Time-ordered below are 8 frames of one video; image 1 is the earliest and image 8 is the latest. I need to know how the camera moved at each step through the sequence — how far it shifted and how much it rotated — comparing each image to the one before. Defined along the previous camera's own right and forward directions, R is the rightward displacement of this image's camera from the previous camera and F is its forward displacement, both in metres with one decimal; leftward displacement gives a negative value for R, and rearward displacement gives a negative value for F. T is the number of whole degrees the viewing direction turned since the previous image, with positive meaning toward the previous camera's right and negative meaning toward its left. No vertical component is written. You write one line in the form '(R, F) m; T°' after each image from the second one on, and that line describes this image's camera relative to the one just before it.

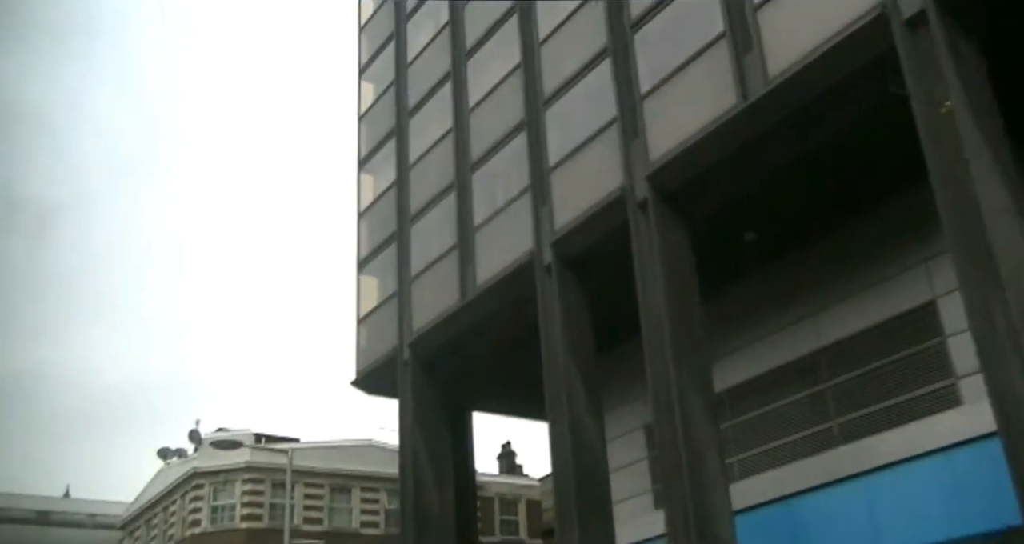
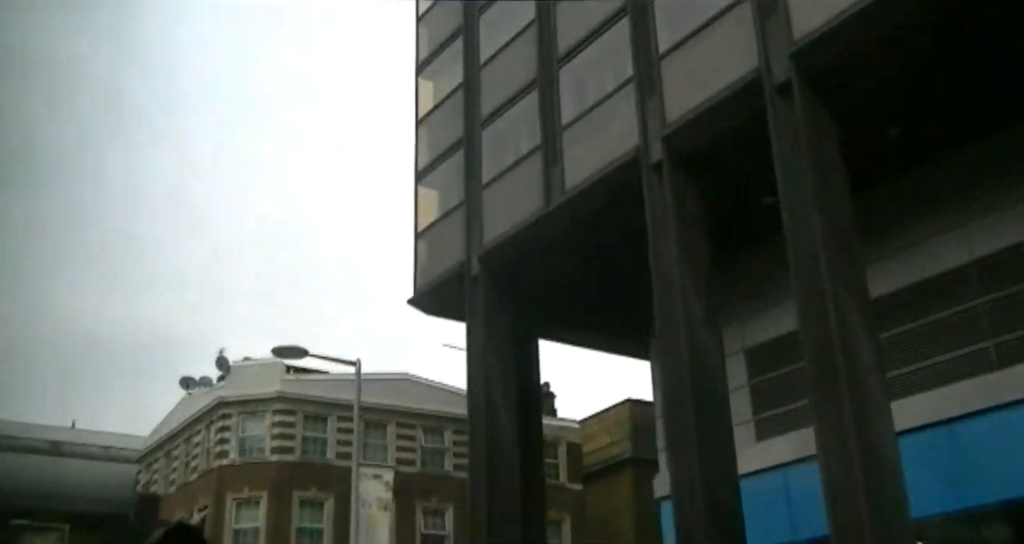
(-1.6, +1.9) m; 0°
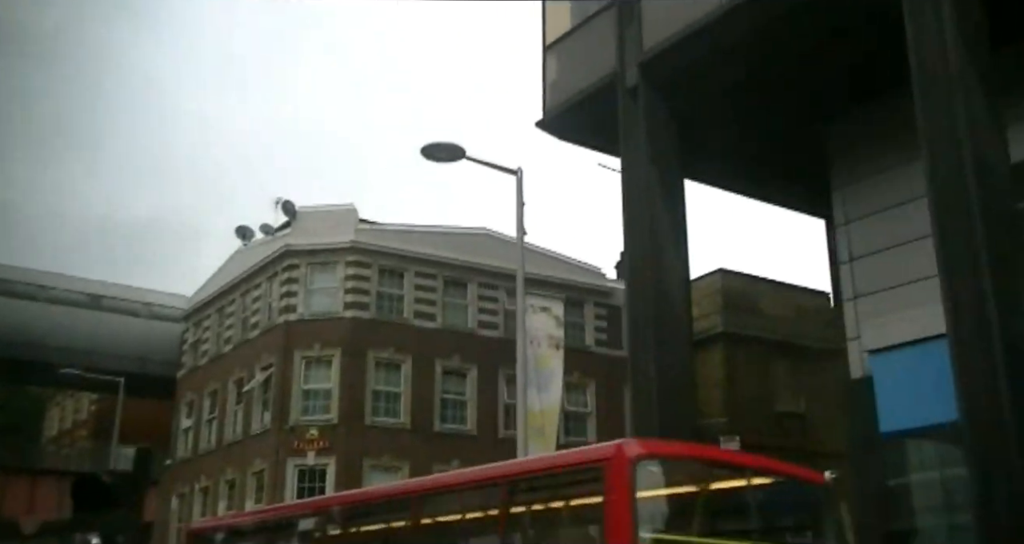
(-2.4, +3.0) m; 0°
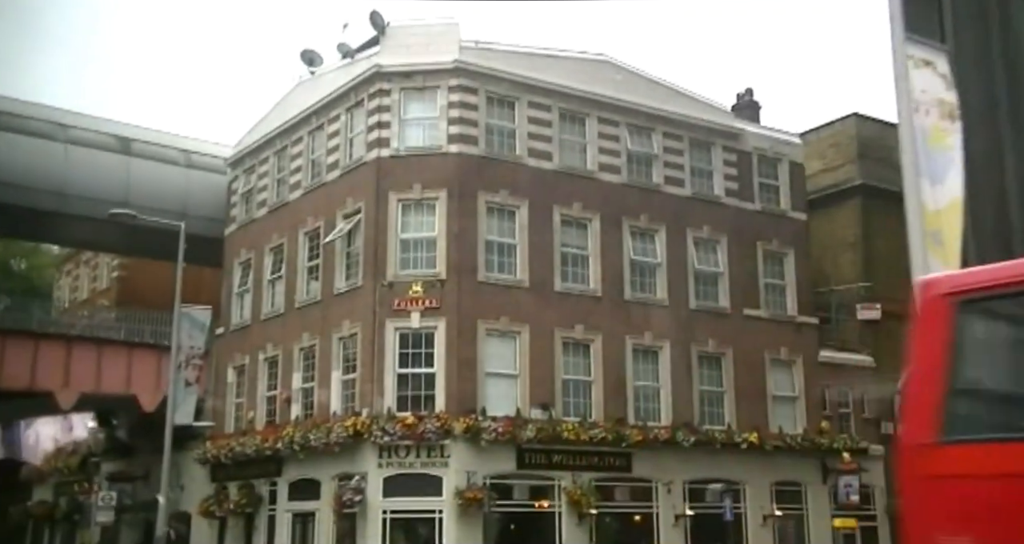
(-3.1, +4.2) m; +1°
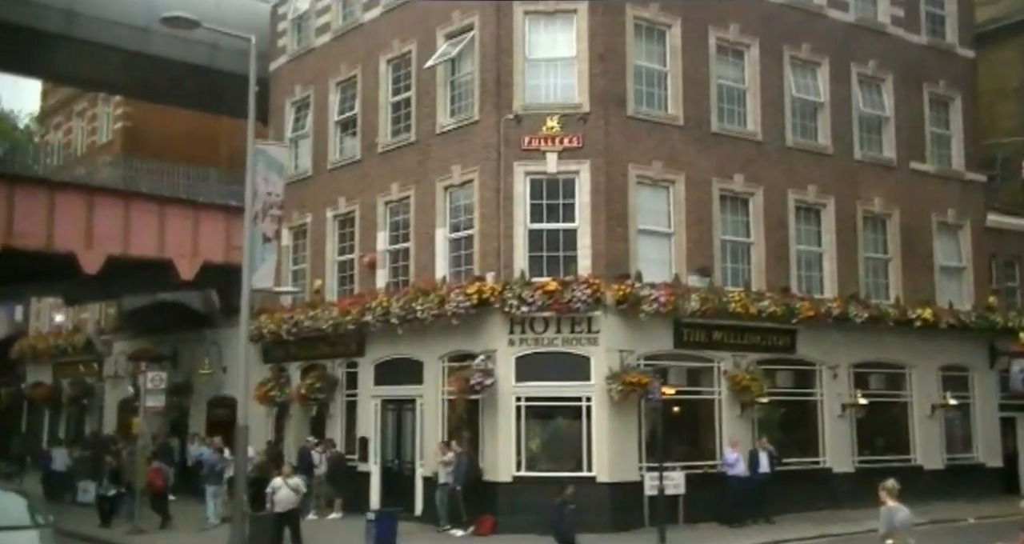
(-3.0, +4.1) m; +2°
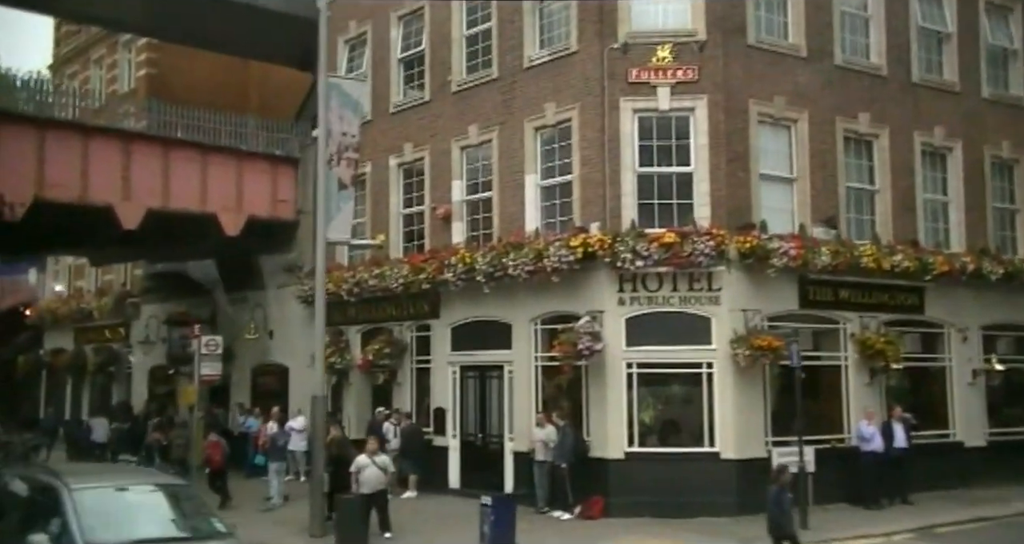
(-1.5, +1.9) m; 0°
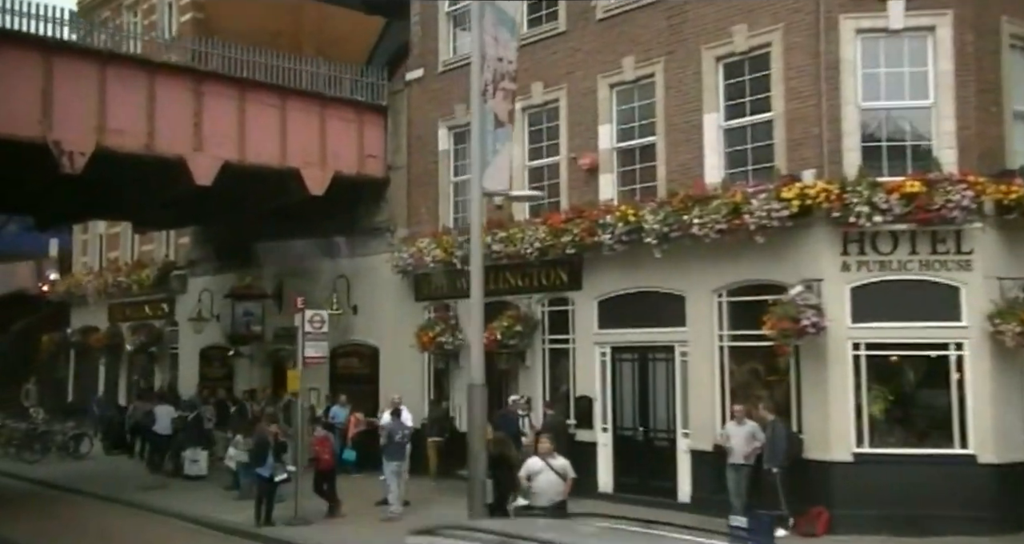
(-2.1, +2.7) m; 0°
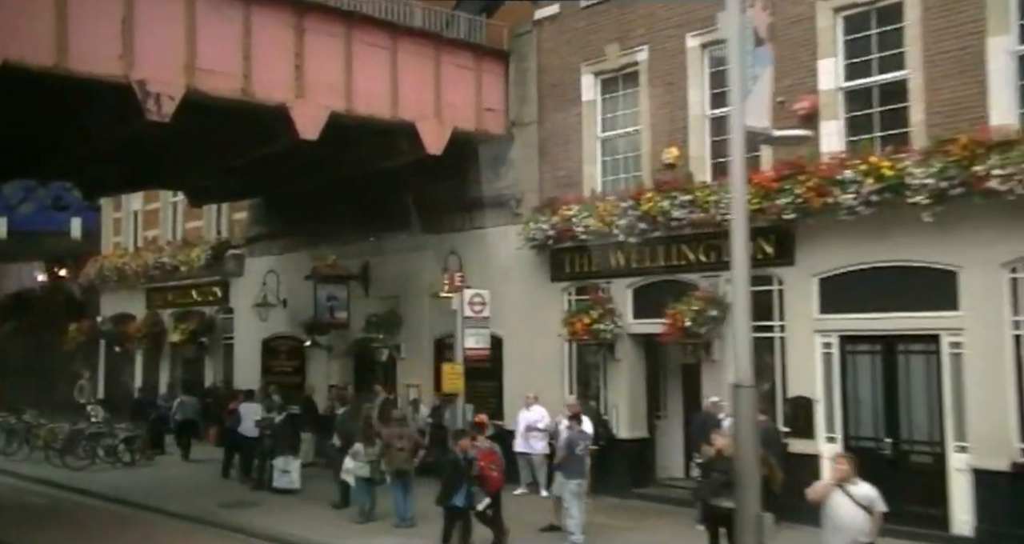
(-2.2, +2.8) m; 0°
